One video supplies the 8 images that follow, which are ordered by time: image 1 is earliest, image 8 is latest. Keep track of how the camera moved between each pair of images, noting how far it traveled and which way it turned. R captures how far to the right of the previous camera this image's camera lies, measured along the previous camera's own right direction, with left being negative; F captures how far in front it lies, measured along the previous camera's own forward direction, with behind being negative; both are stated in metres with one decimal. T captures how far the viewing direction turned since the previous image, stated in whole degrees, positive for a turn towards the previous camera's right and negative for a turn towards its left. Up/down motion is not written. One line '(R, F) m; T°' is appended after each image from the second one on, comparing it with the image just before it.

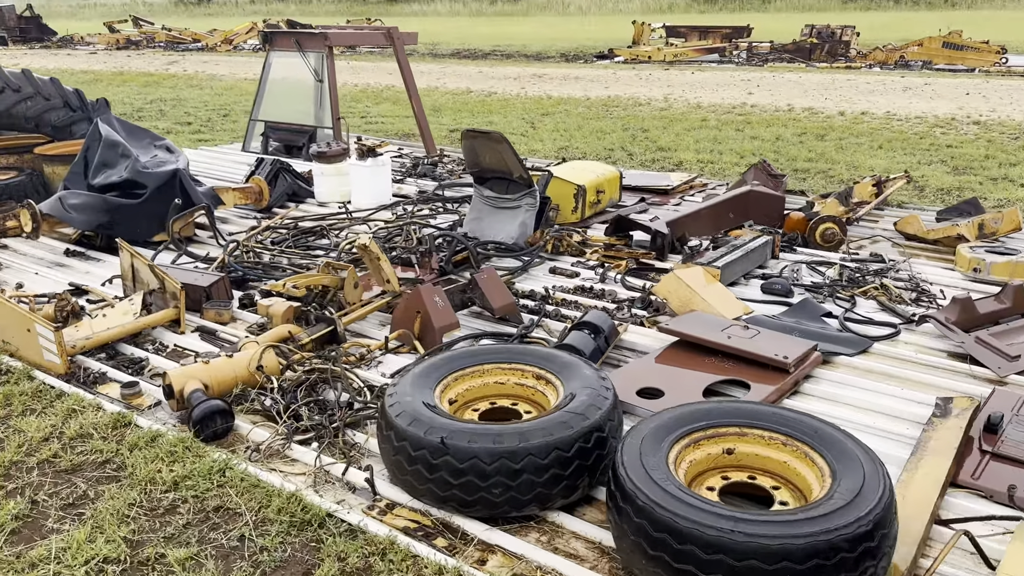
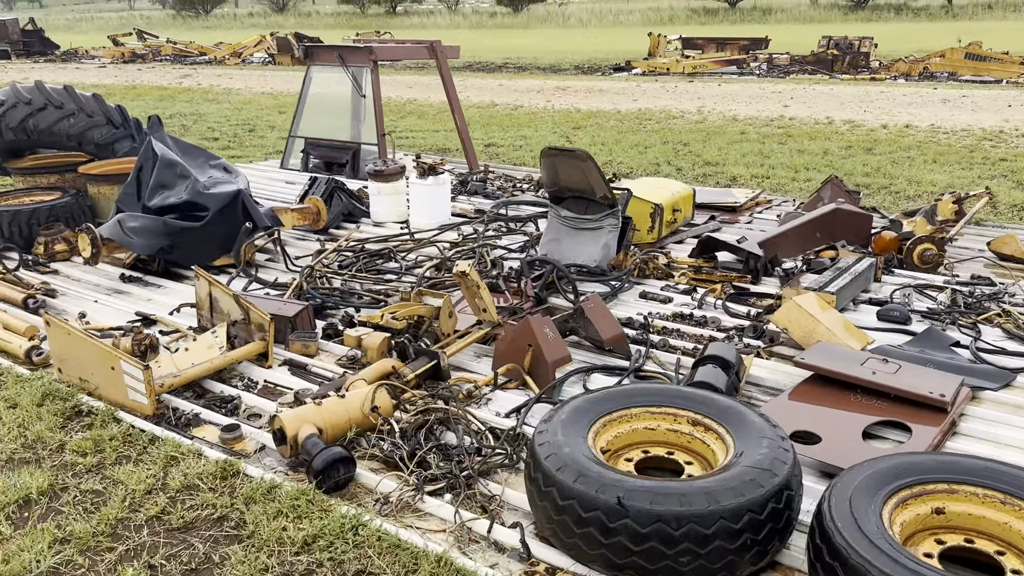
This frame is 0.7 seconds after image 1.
(-0.4, +0.2) m; 0°
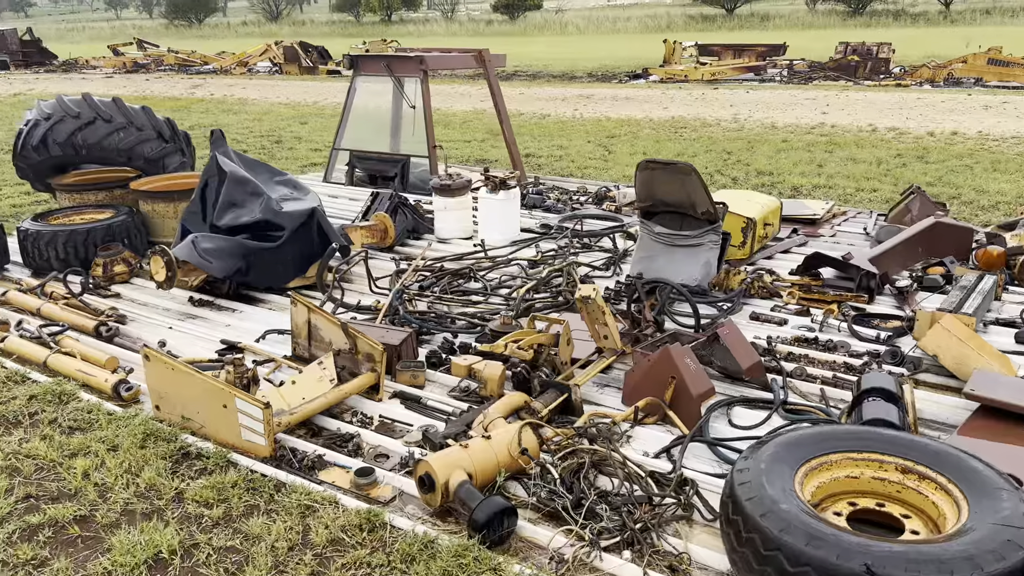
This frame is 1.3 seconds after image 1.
(-0.4, +0.2) m; +1°
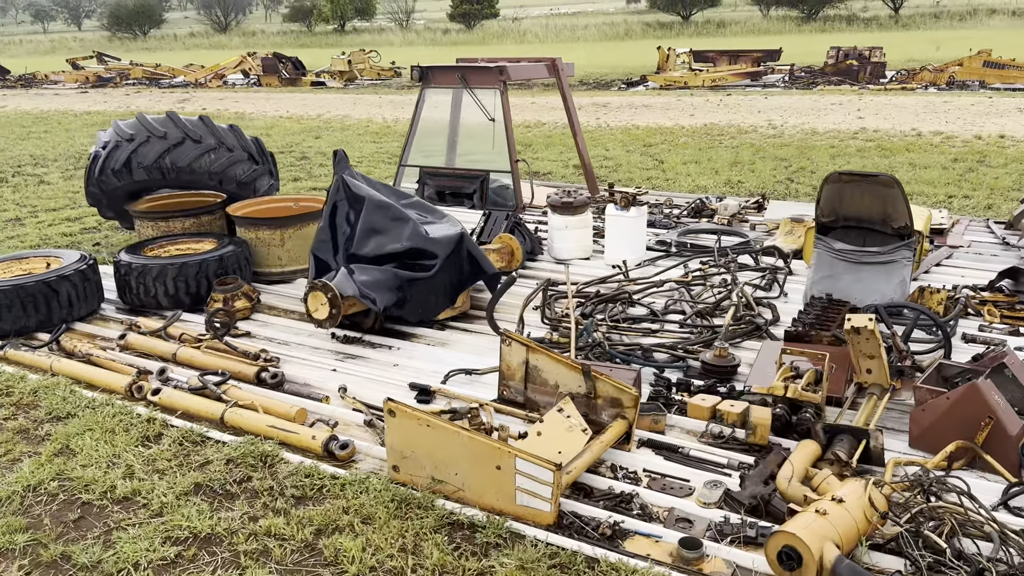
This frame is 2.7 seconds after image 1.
(-0.9, +0.3) m; +3°
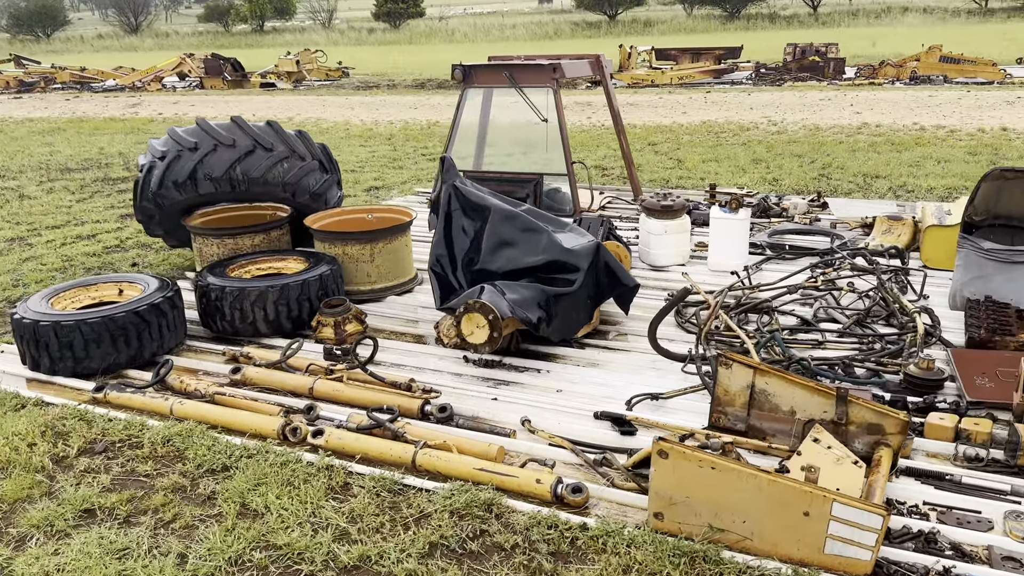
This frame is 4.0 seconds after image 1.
(-0.8, +0.3) m; +5°
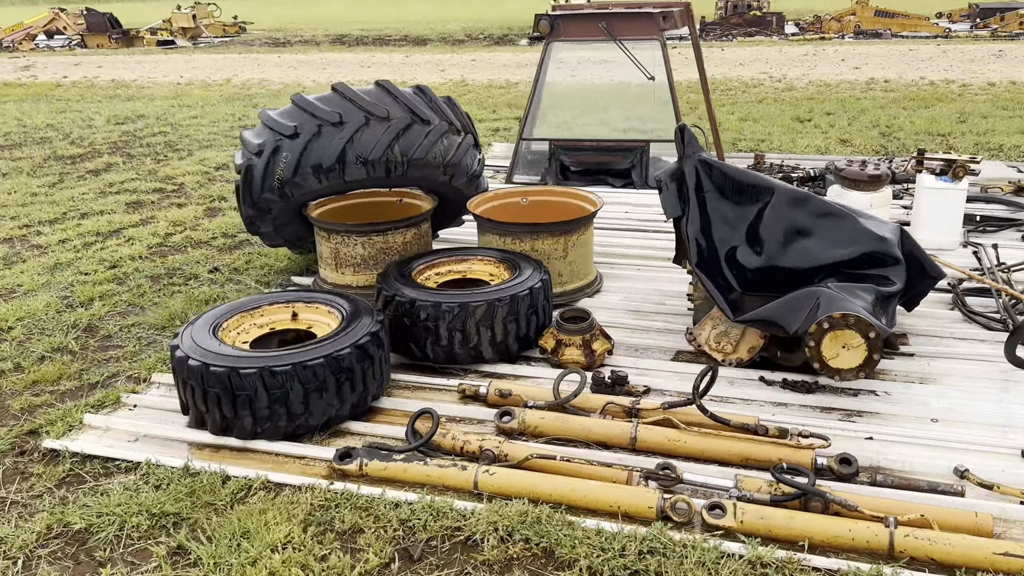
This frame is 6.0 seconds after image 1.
(-1.3, +0.8) m; +9°
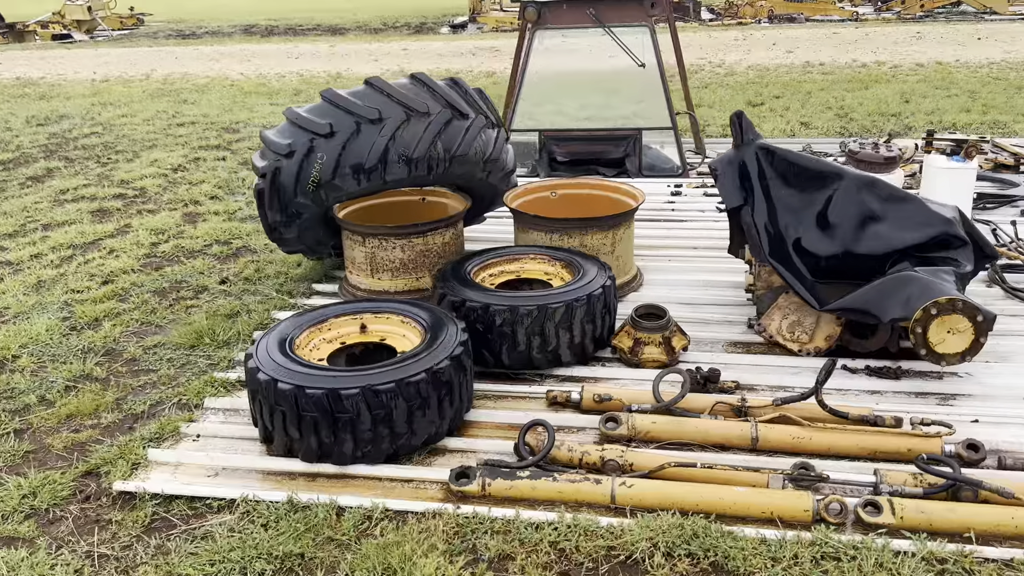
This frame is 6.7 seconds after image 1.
(-0.5, +0.1) m; +7°
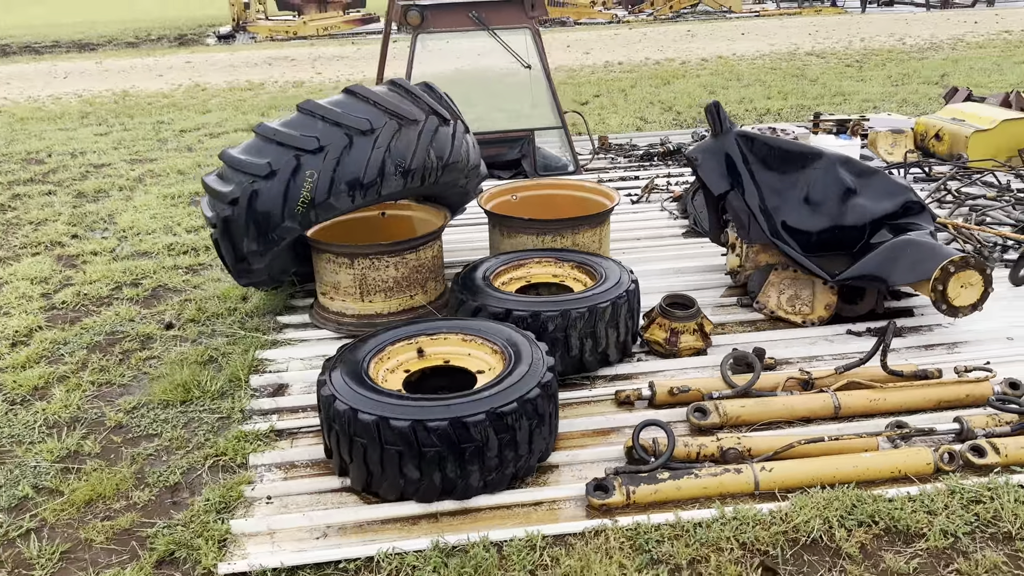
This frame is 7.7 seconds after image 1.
(-0.8, +0.2) m; +16°
